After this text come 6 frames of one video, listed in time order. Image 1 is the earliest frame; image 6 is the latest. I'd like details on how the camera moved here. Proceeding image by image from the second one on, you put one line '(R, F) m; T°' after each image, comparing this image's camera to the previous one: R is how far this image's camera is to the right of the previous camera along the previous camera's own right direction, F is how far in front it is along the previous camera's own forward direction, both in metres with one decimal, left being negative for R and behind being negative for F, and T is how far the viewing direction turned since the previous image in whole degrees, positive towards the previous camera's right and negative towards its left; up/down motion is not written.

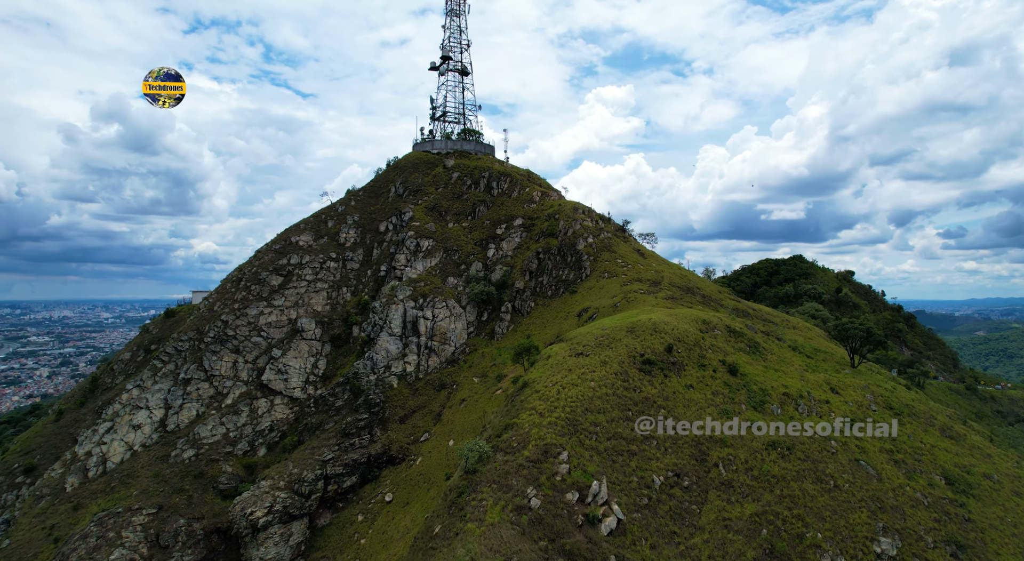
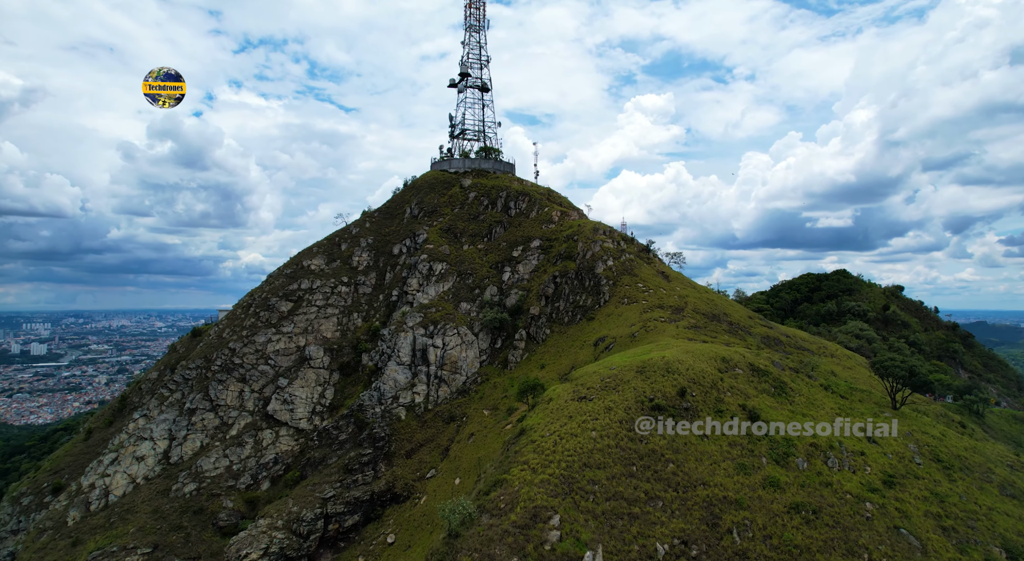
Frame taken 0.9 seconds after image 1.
(+3.1, +3.2) m; -4°
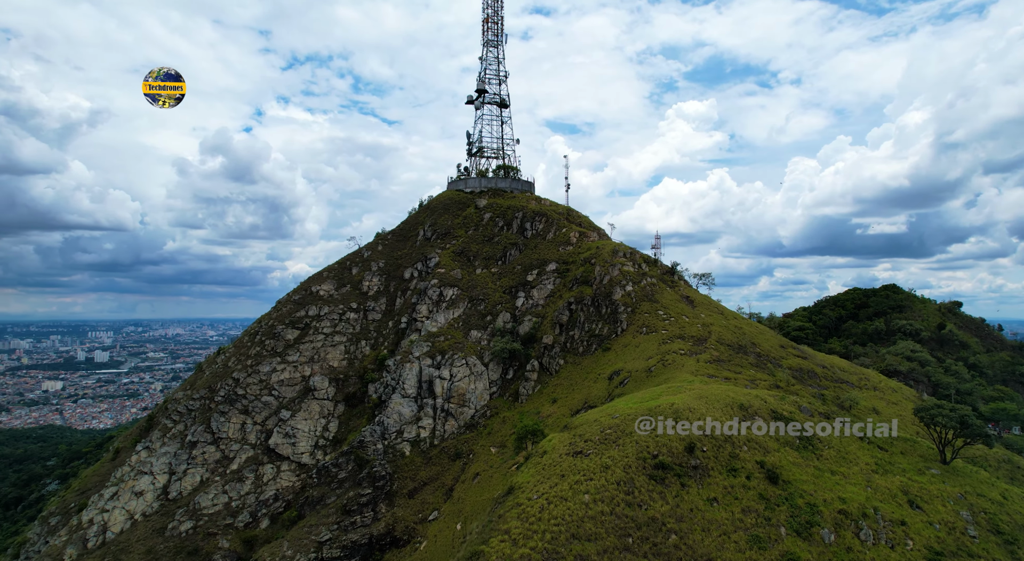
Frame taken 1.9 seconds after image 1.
(+3.6, +3.6) m; -4°
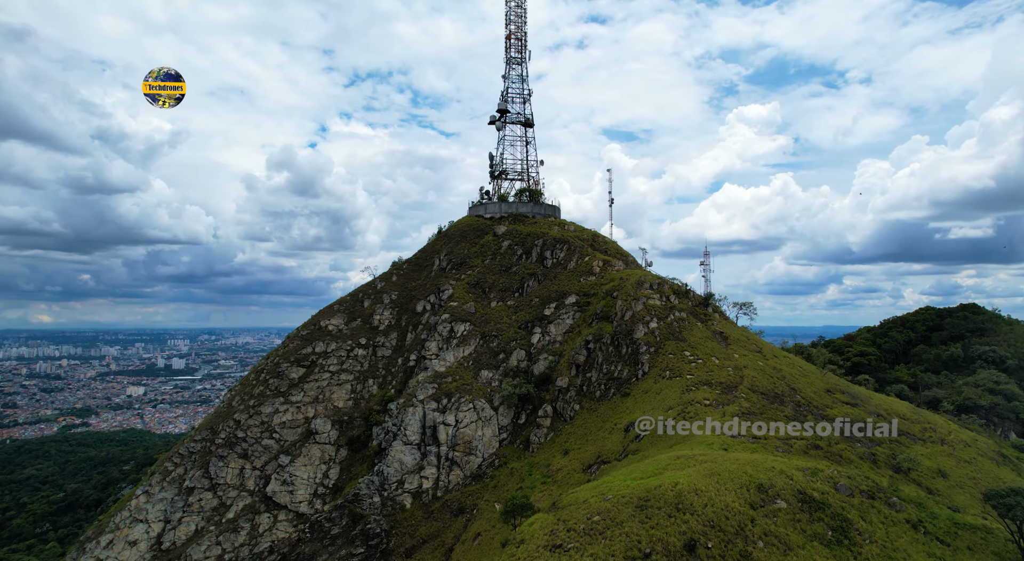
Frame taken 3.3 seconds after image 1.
(+5.3, +5.2) m; -6°
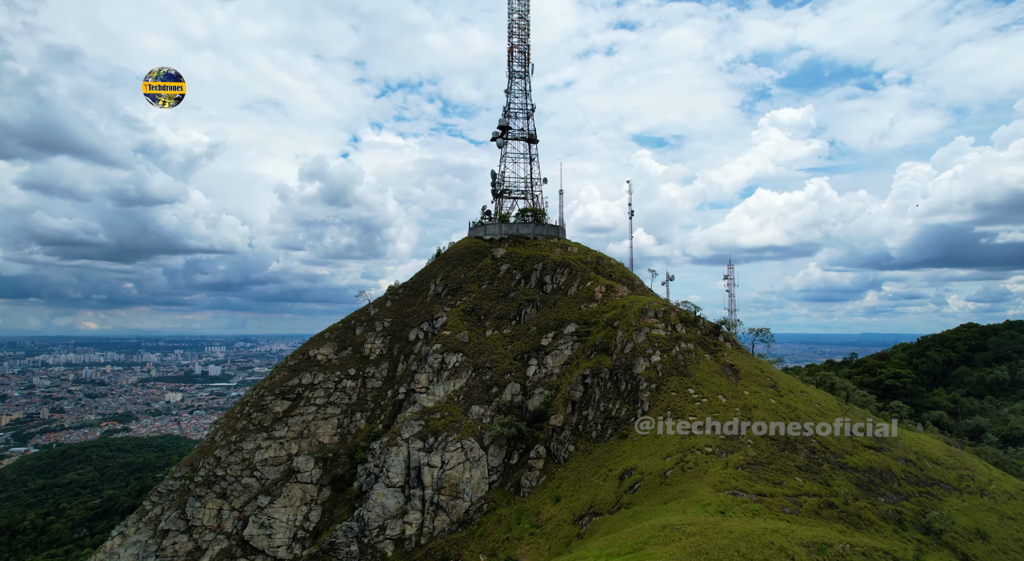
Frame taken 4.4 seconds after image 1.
(+4.3, +4.1) m; -3°
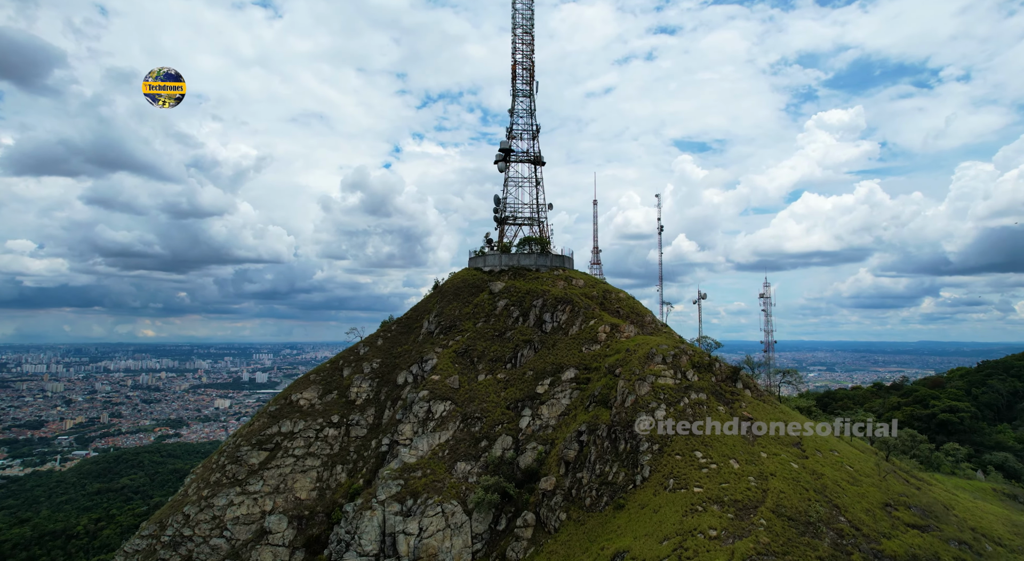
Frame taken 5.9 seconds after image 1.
(+5.5, +6.1) m; -4°
